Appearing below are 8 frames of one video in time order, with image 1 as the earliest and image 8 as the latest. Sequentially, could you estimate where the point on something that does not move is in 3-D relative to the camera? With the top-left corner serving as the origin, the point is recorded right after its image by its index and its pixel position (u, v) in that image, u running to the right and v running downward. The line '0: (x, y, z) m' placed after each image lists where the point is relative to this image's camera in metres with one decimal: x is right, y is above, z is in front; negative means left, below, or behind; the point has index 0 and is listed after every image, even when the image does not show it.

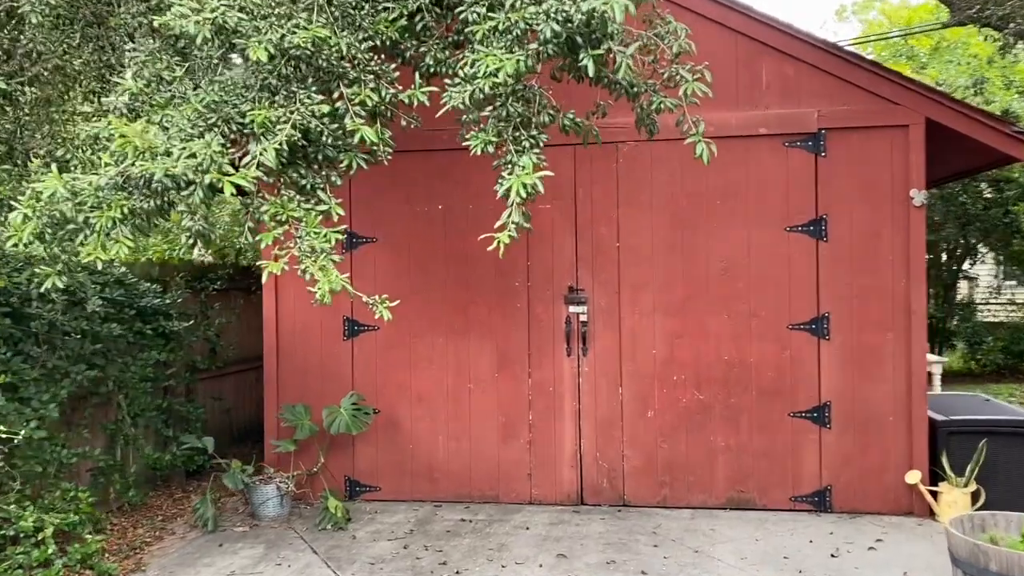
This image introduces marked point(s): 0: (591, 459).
0: (+0.4, -0.9, +4.9) m
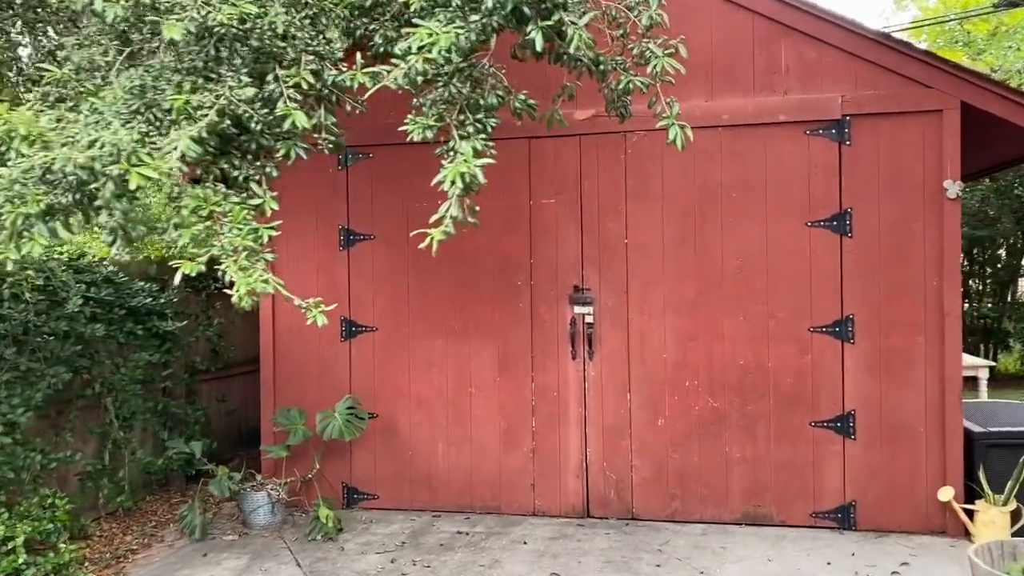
0: (+0.4, -0.9, +4.6) m
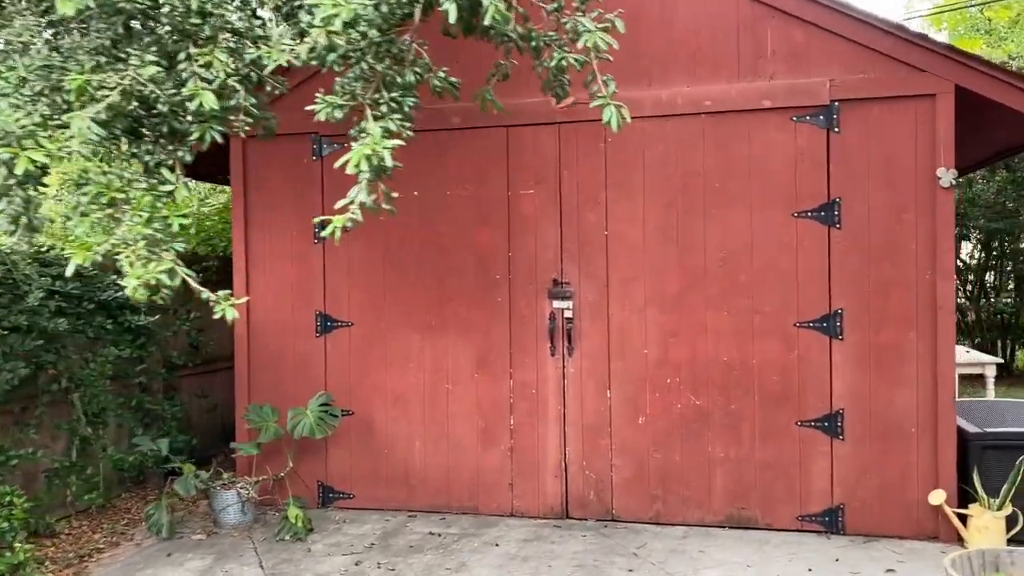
0: (+0.3, -0.9, +4.5) m
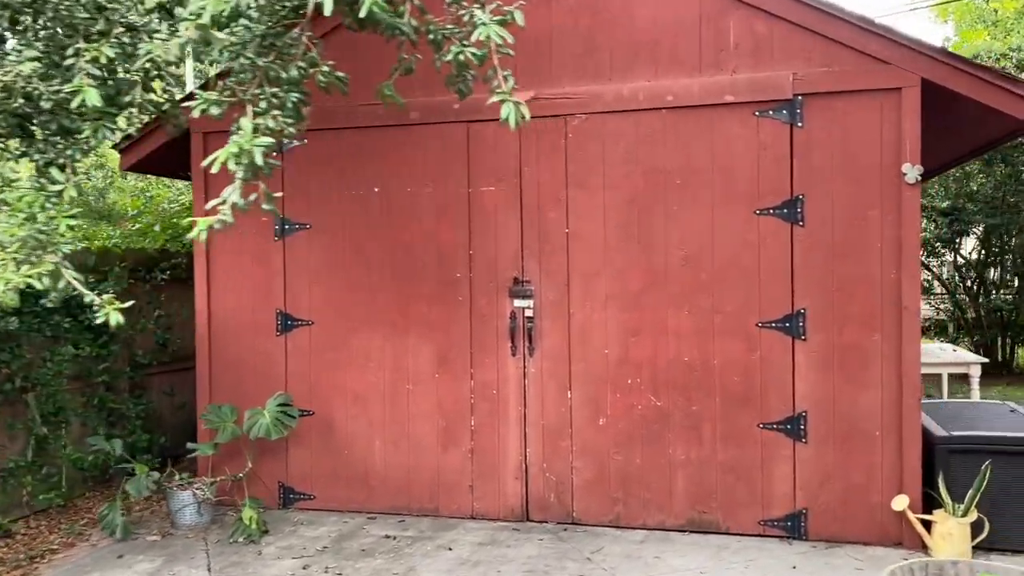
0: (+0.1, -0.9, +4.4) m
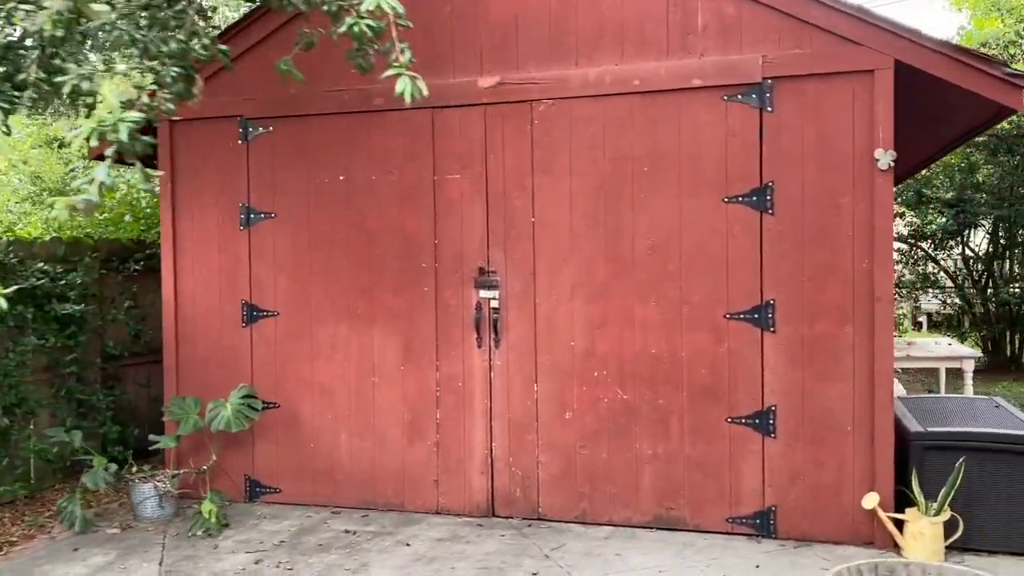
0: (0.0, -0.8, +4.3) m
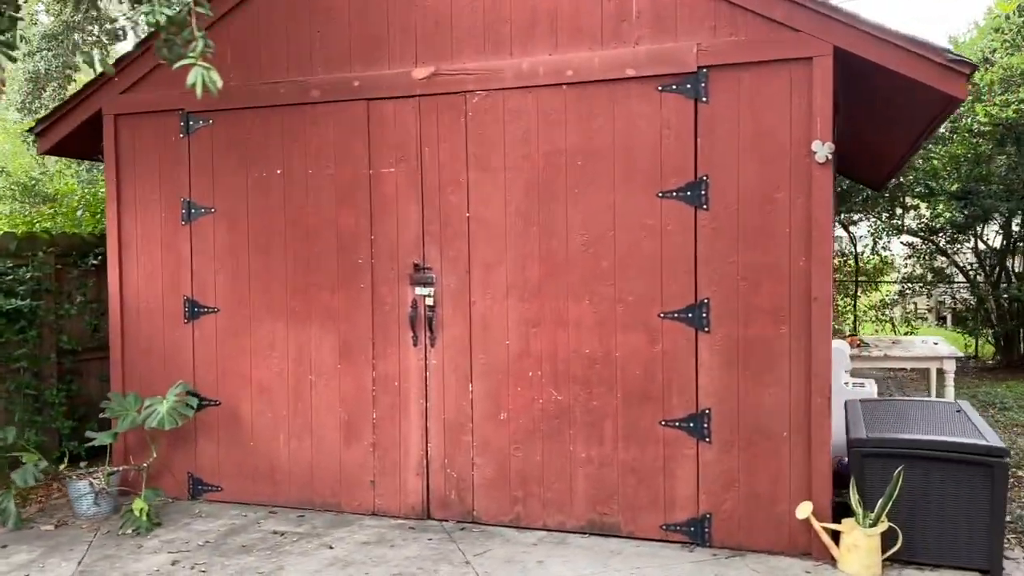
0: (-0.3, -0.8, +4.2) m
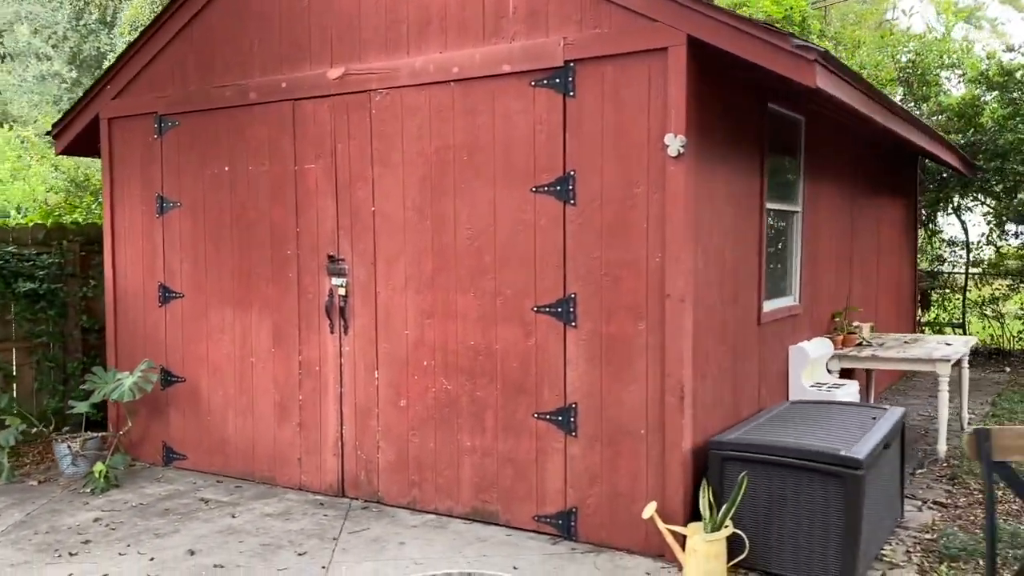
0: (-0.8, -0.8, +4.4) m
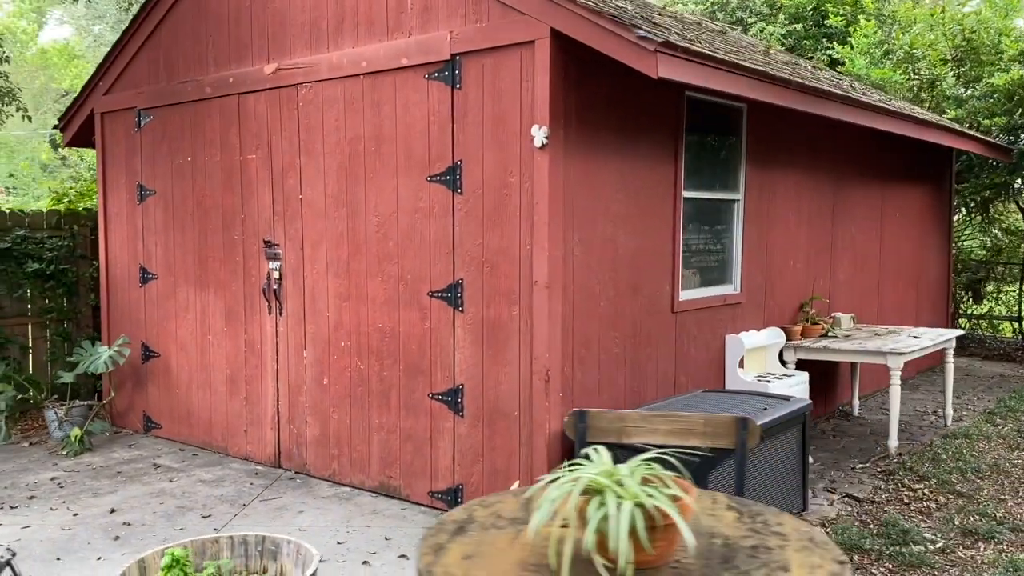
0: (-1.2, -0.7, +4.7) m
